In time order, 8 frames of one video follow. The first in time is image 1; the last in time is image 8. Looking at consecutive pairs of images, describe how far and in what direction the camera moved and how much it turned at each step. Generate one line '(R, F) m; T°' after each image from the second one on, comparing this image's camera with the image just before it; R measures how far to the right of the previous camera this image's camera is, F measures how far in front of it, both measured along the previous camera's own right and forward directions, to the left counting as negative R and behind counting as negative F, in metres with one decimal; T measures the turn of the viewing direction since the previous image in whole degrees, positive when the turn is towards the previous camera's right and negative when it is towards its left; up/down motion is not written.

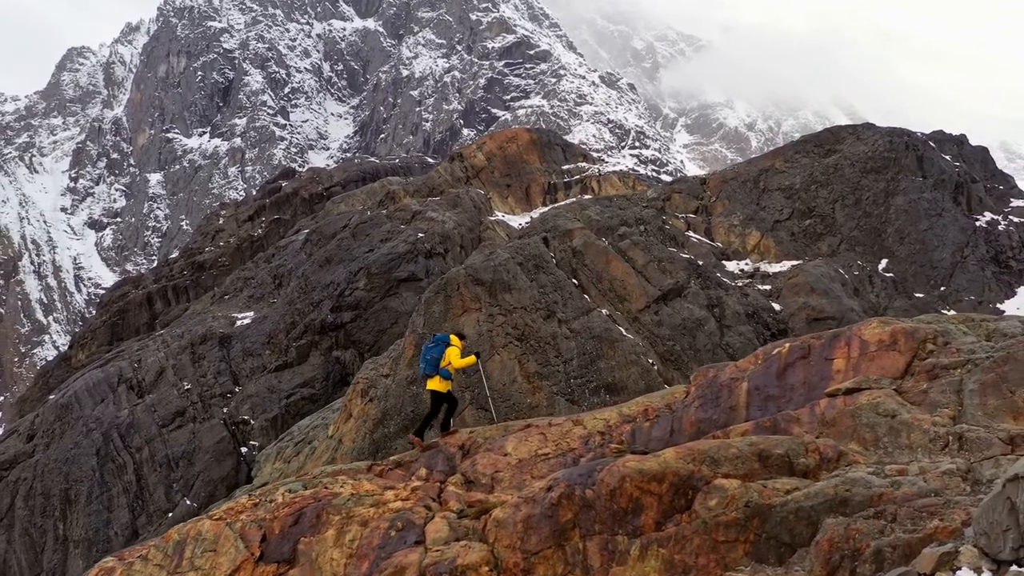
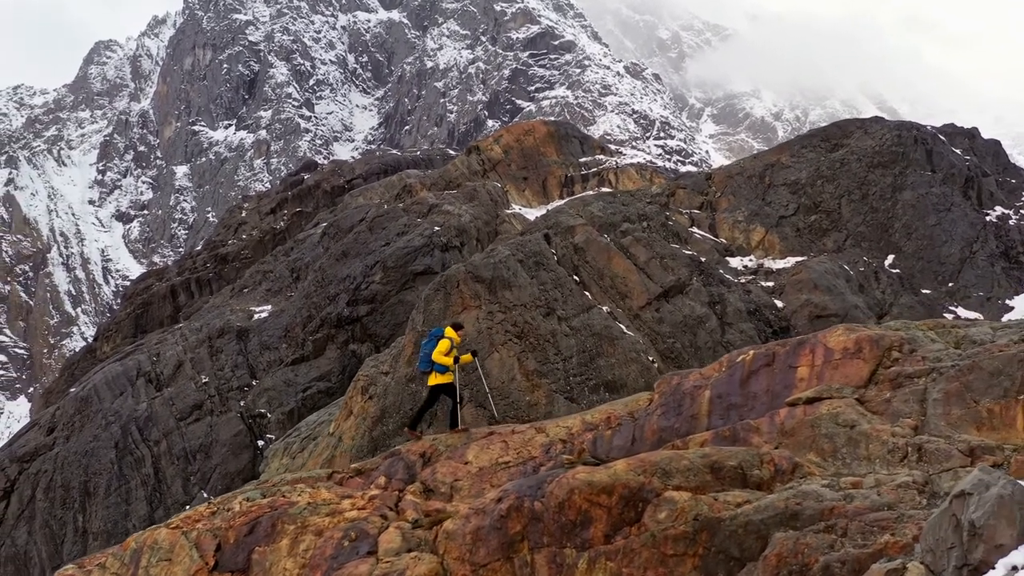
(+0.6, +0.1) m; -1°
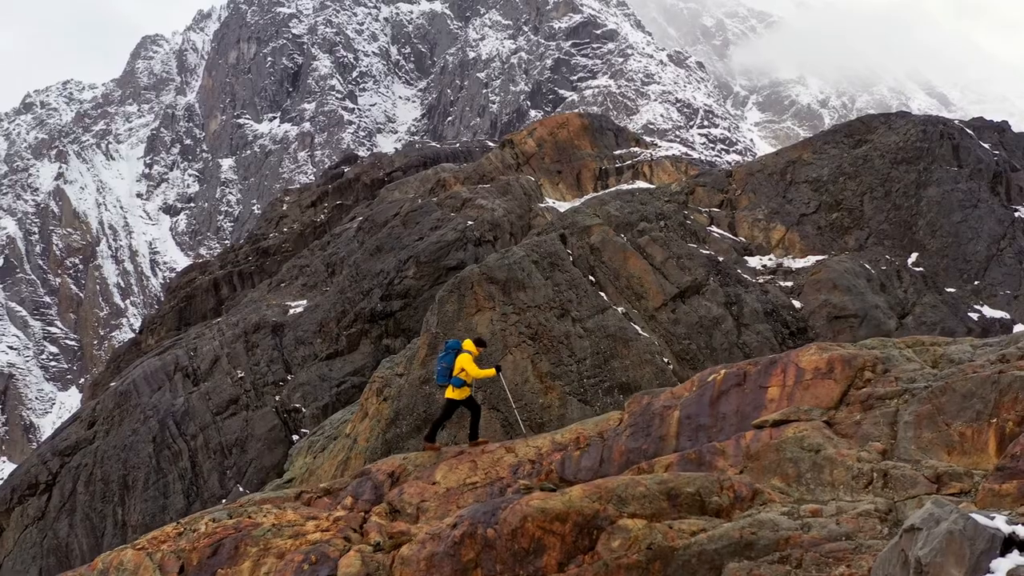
(+0.7, +0.1) m; -2°
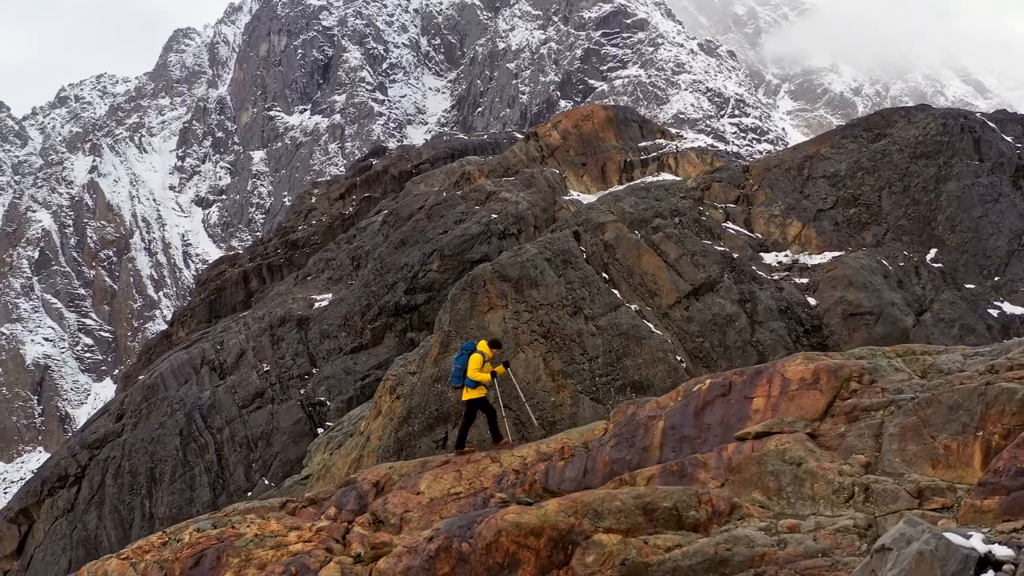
(+0.5, +0.1) m; -1°
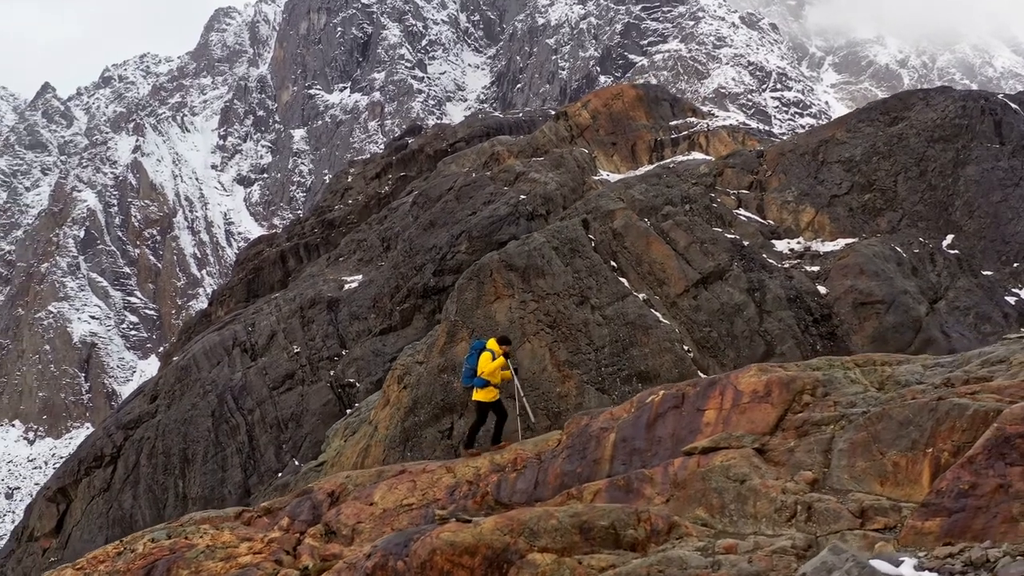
(+0.8, +0.1) m; -1°
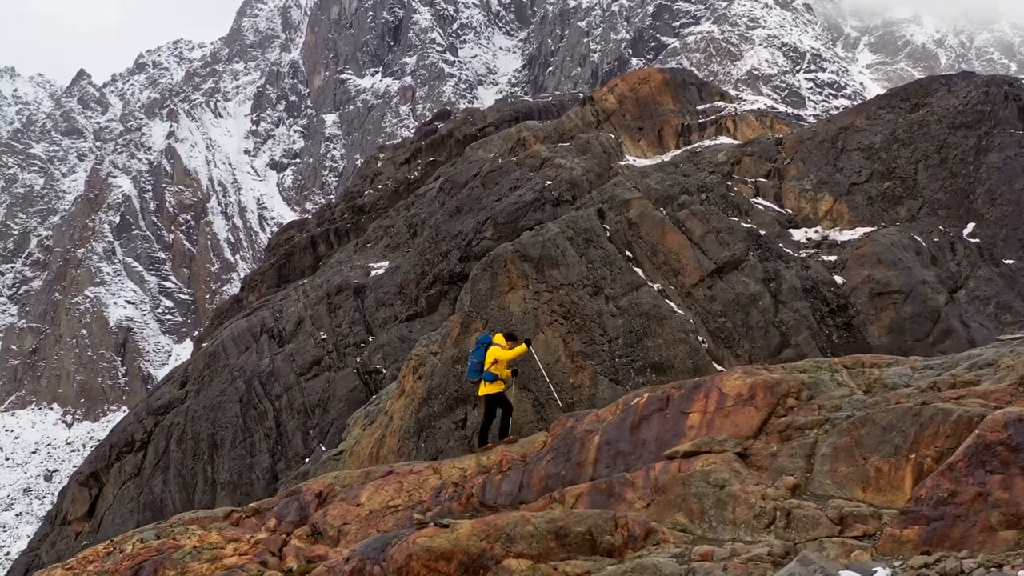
(+0.4, 0.0) m; -1°
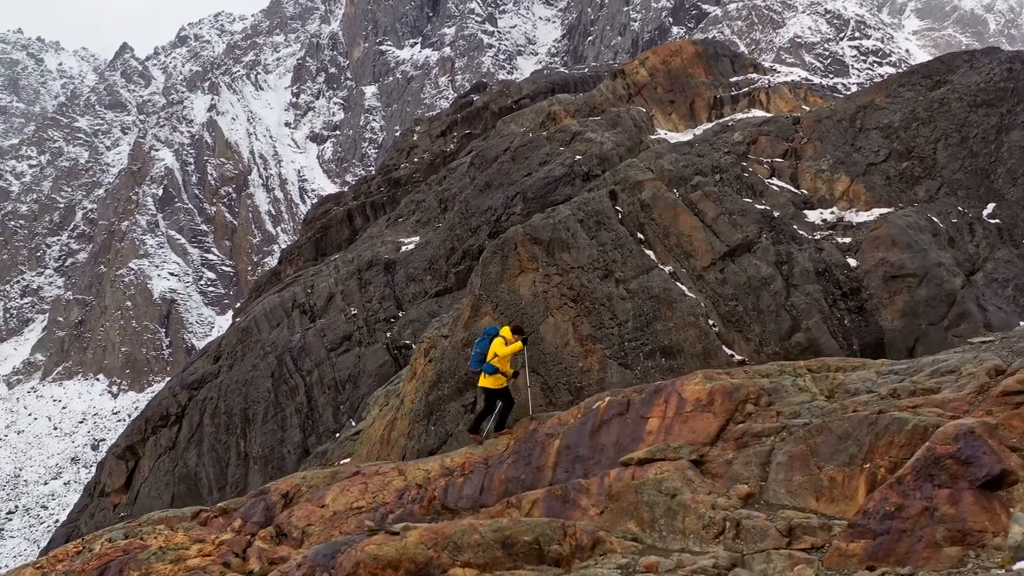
(+0.7, +0.1) m; -1°
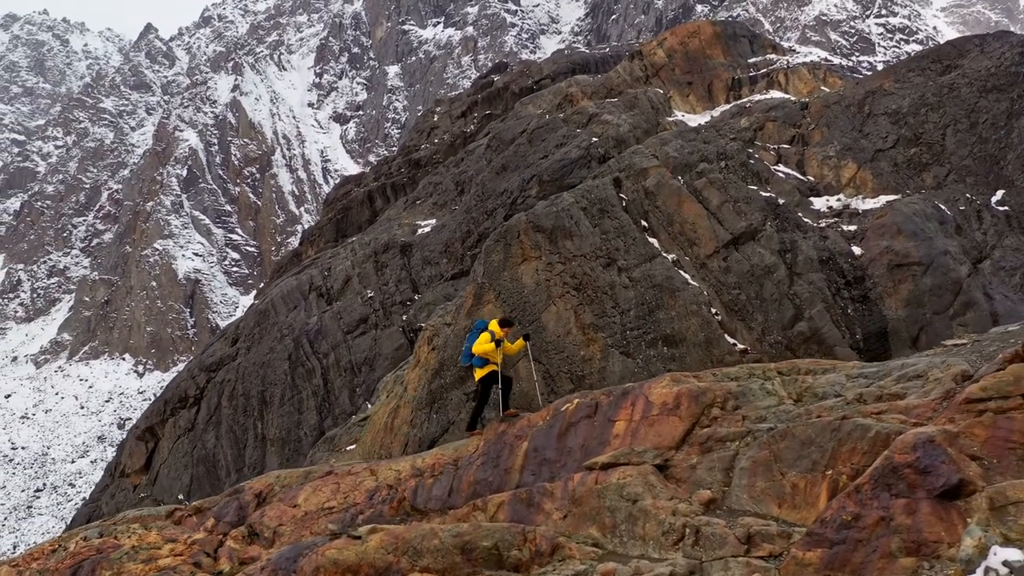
(+0.5, 0.0) m; -1°
